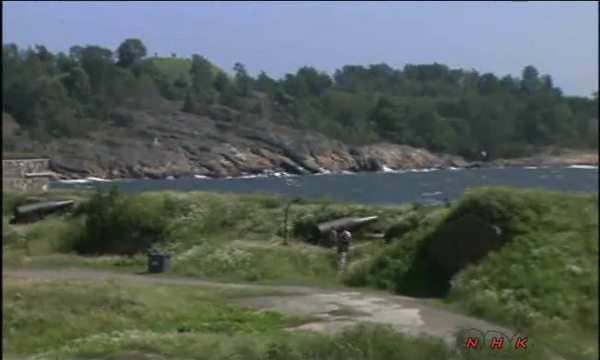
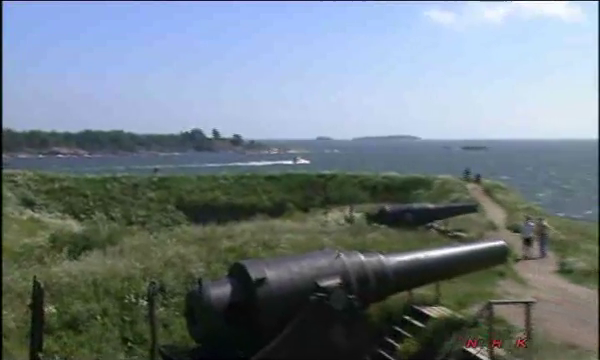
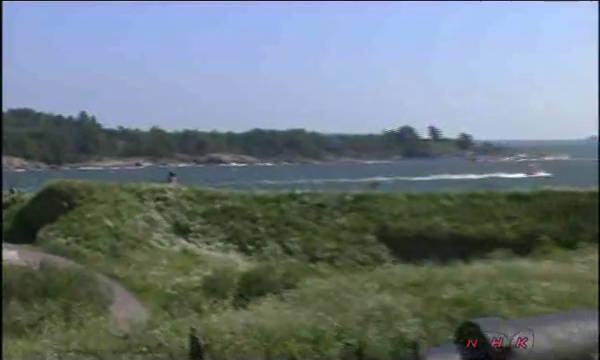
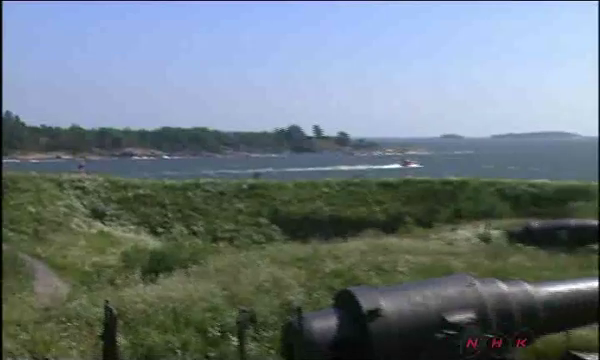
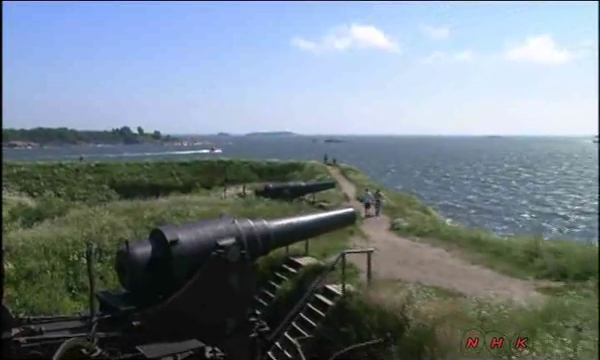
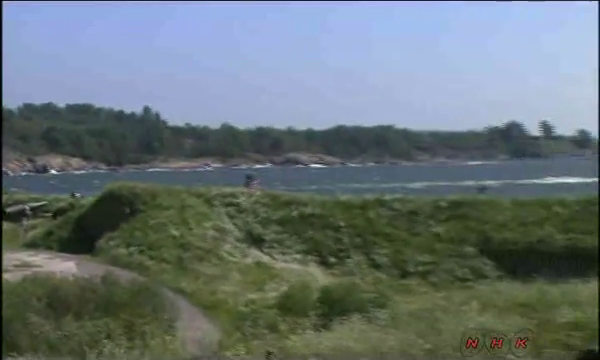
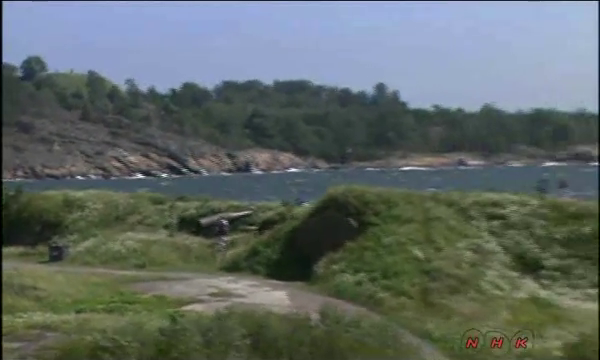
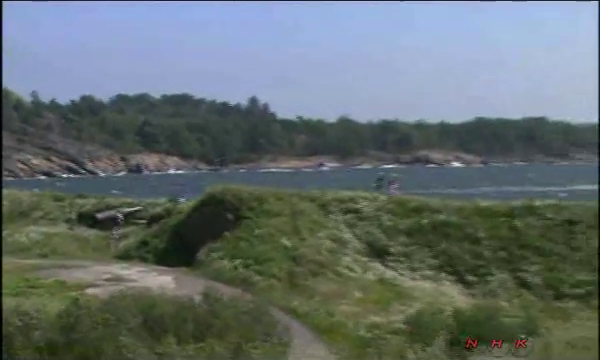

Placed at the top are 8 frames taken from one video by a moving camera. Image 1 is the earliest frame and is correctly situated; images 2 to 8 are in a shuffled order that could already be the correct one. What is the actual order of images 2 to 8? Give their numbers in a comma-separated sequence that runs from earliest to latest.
7, 8, 6, 3, 4, 2, 5
